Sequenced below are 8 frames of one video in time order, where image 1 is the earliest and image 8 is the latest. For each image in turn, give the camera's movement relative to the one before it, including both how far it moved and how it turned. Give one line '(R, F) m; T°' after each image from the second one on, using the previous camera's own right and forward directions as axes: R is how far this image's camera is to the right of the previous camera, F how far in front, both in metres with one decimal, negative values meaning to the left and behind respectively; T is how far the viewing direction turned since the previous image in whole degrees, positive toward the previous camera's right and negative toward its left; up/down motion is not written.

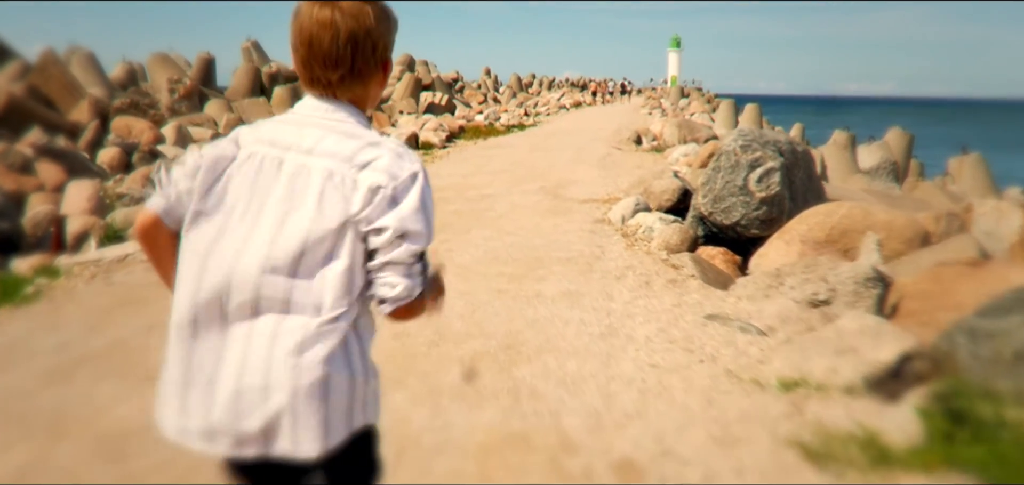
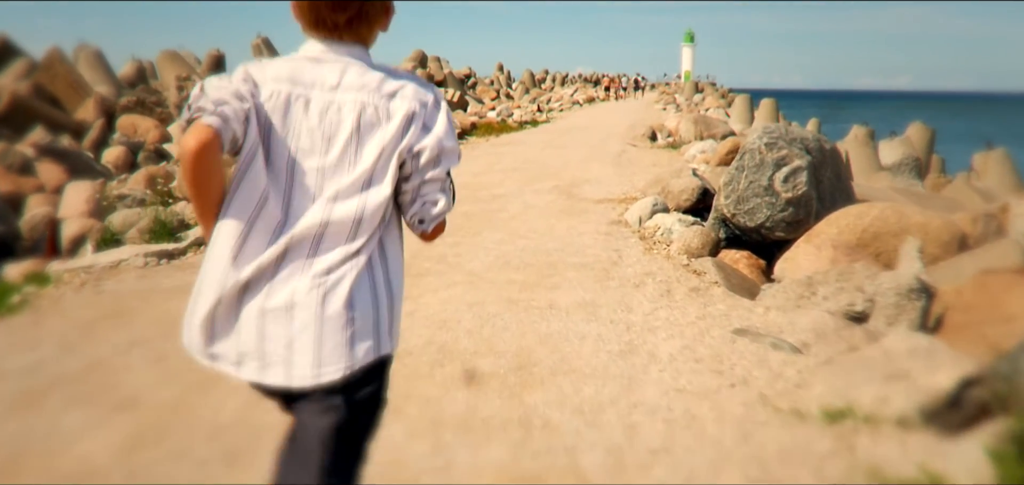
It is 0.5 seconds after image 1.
(0.0, +0.4) m; -1°
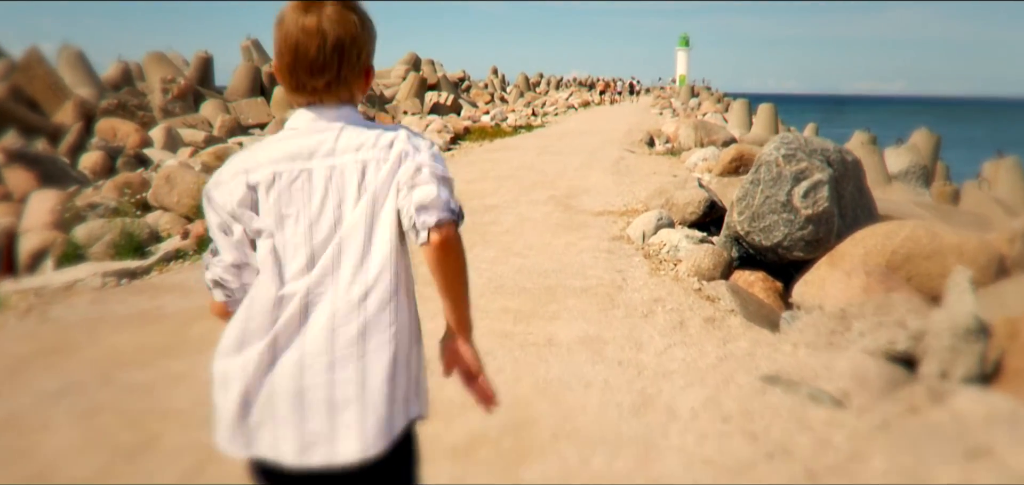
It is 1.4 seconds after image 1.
(0.0, +0.6) m; 0°
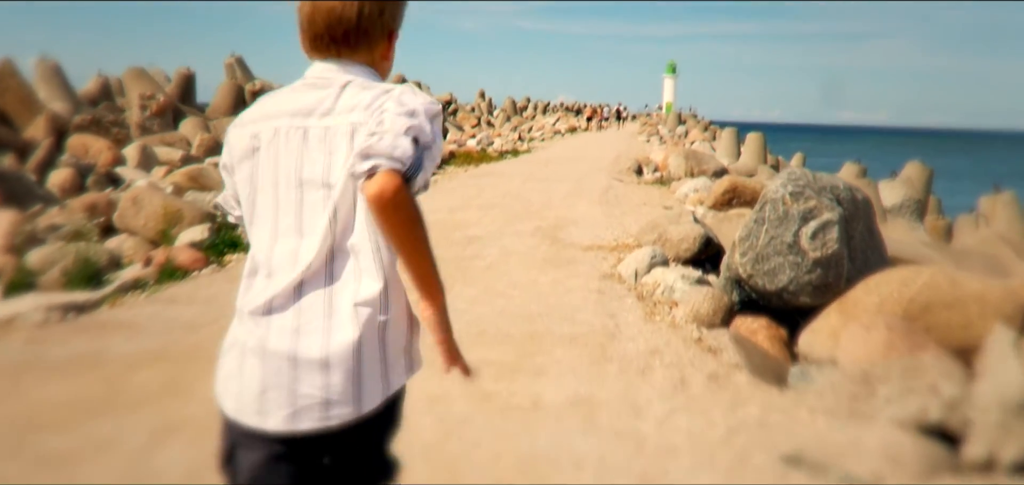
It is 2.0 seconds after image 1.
(0.0, +0.5) m; +1°
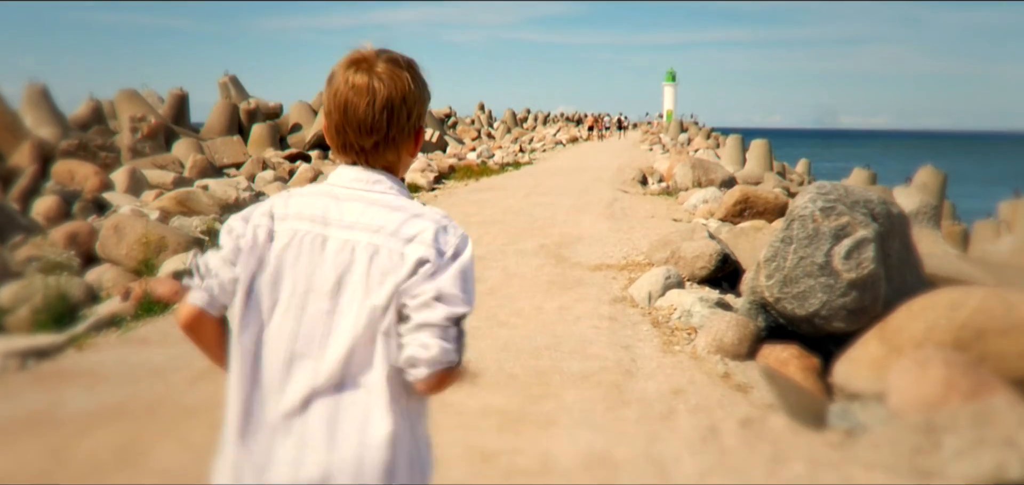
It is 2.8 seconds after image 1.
(0.0, +0.6) m; 0°
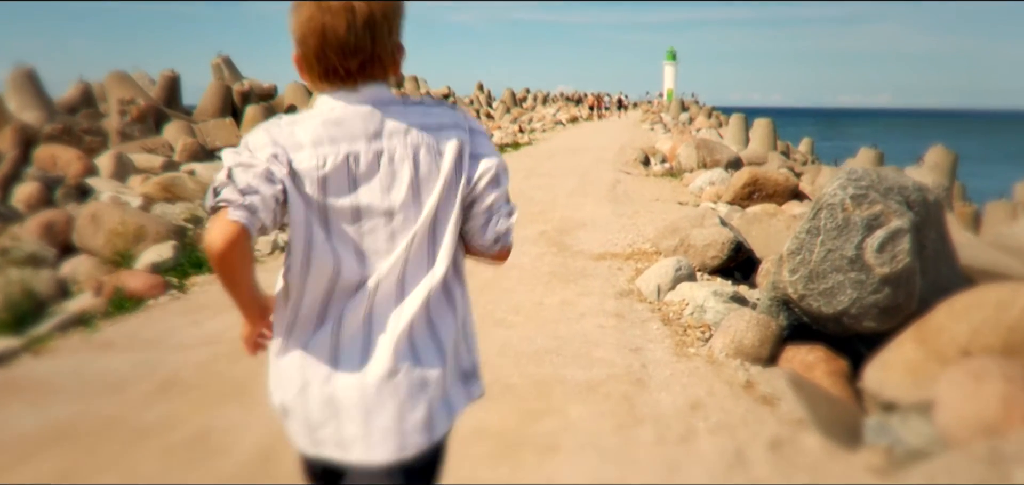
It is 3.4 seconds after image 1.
(0.0, +0.5) m; 0°
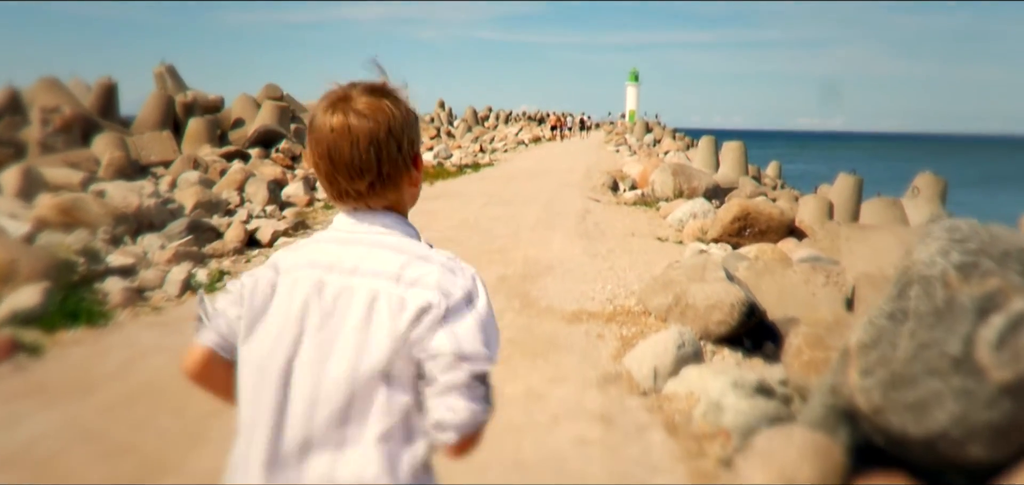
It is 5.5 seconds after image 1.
(+0.1, +1.7) m; +2°
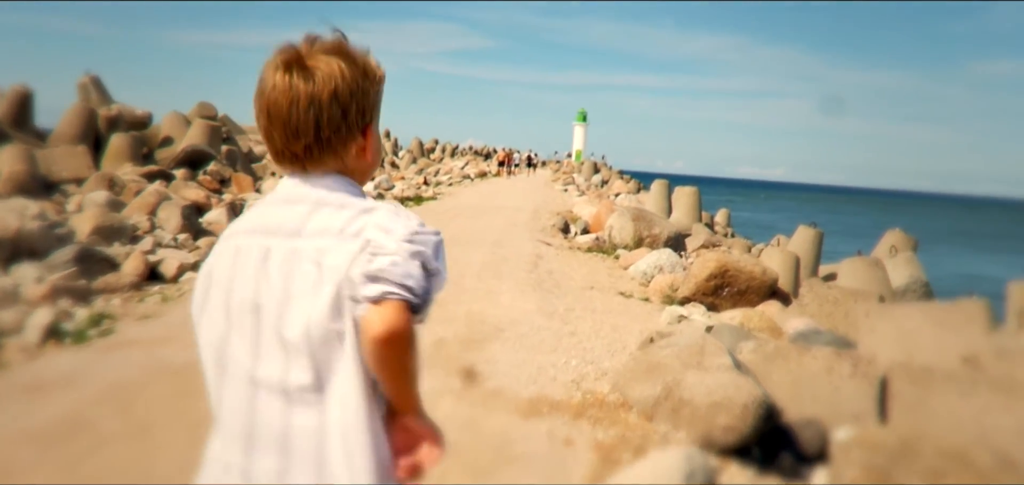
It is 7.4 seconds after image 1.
(0.0, +1.5) m; +3°
